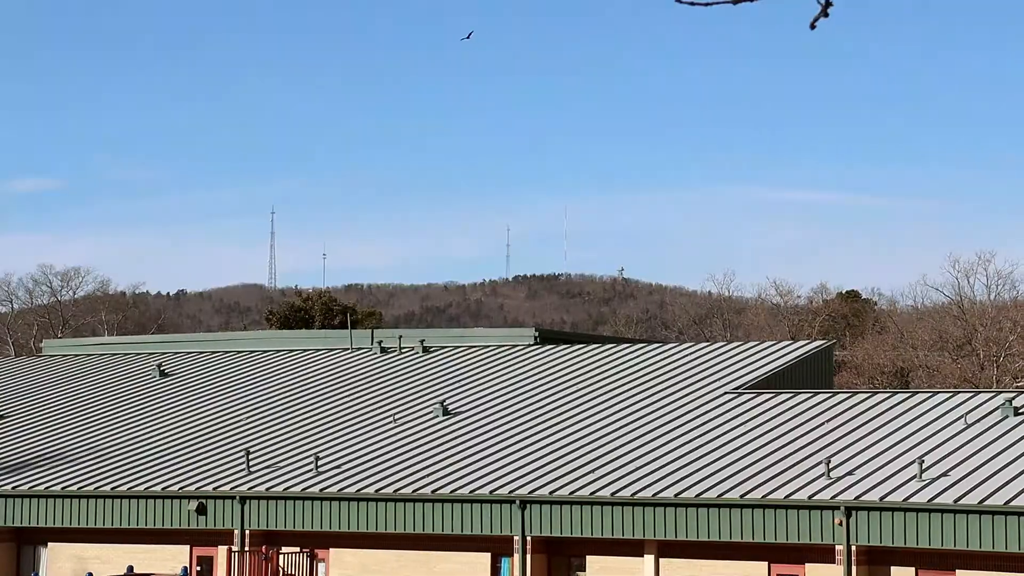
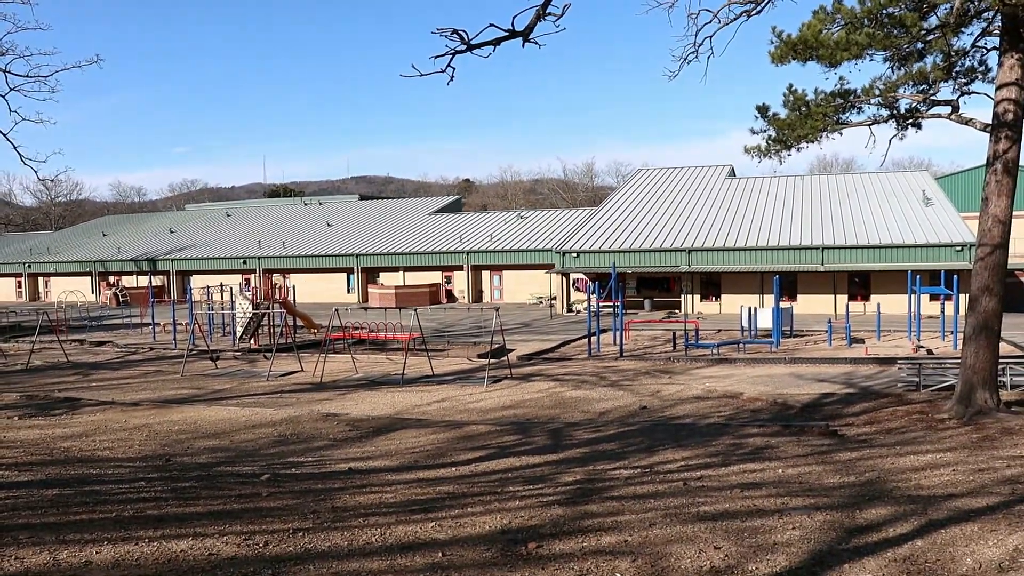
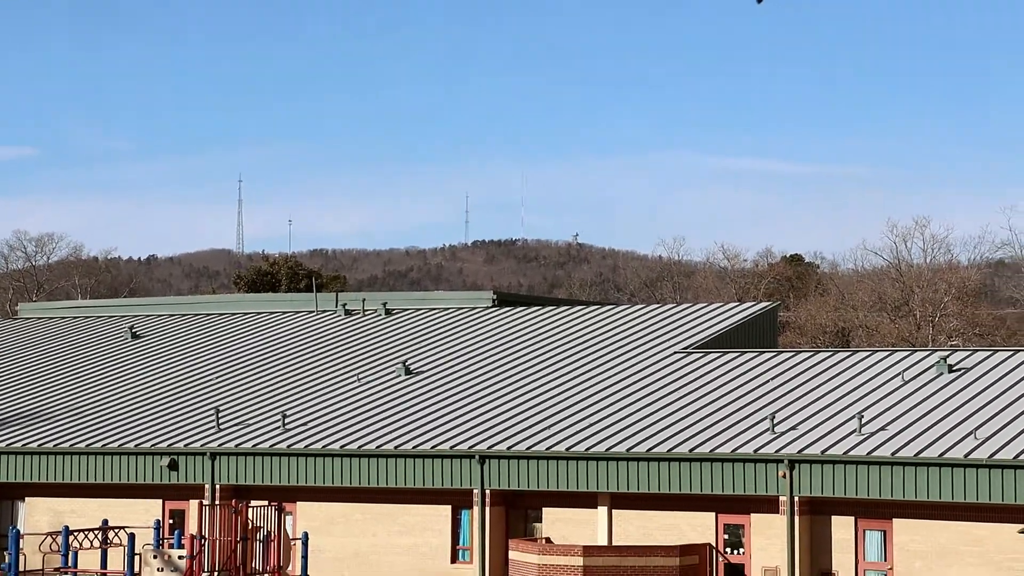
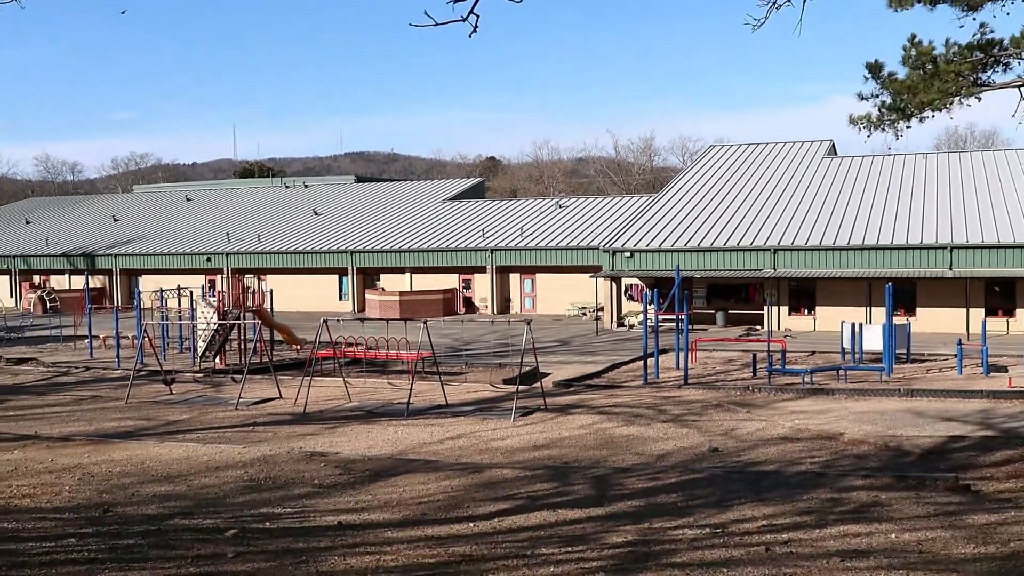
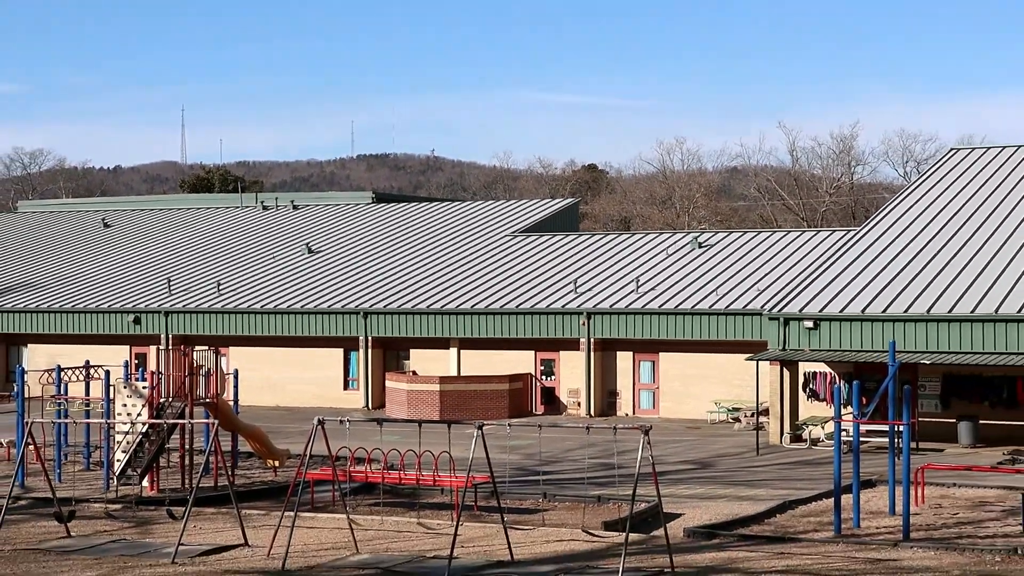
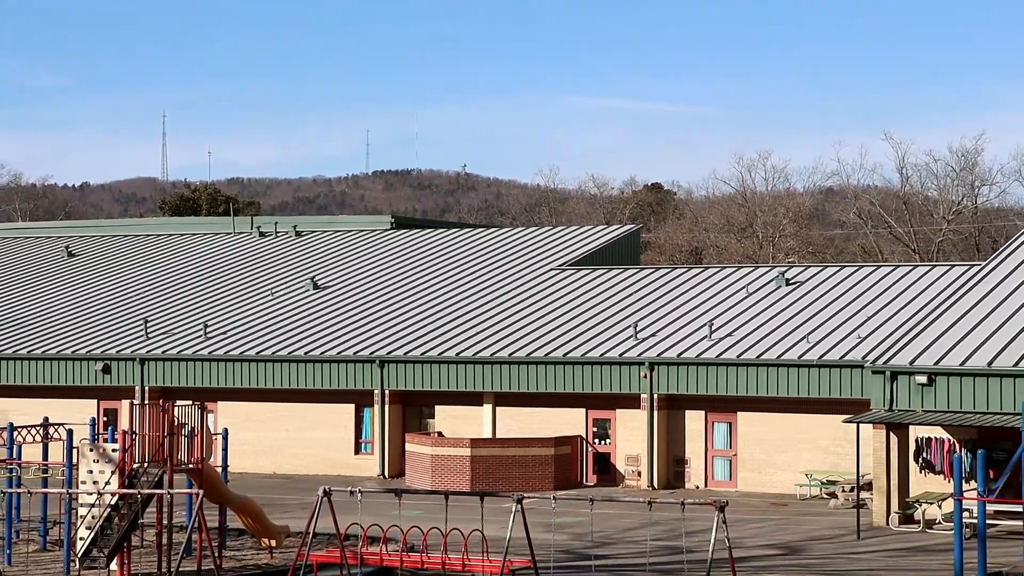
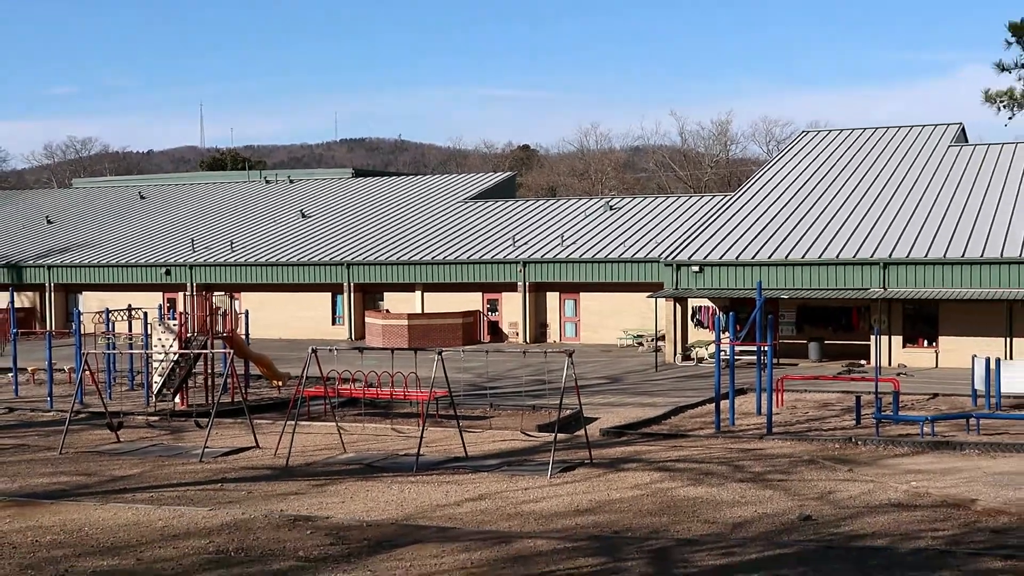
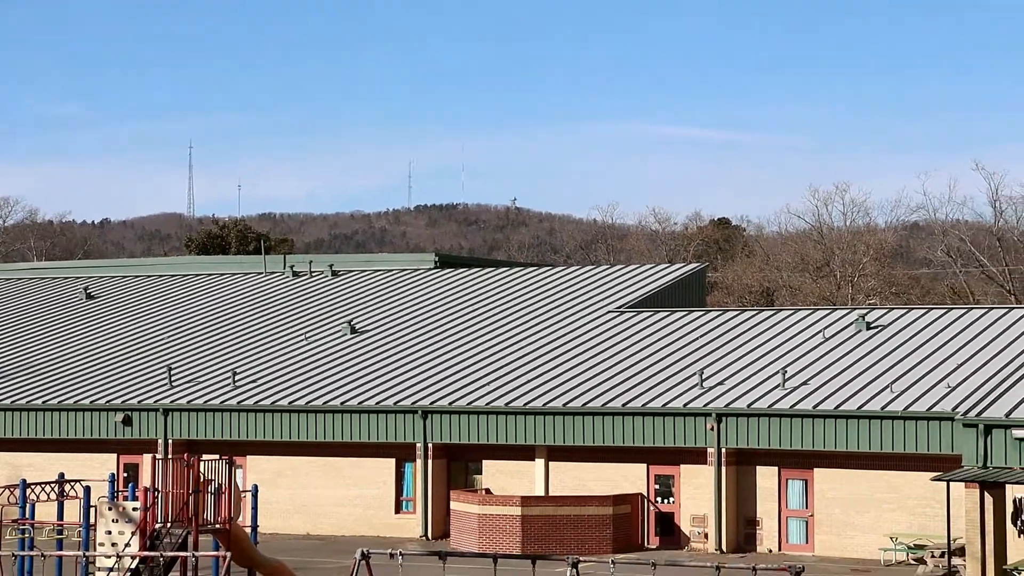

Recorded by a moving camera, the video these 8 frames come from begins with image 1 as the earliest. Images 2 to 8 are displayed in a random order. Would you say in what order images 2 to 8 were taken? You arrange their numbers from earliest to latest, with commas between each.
3, 8, 6, 5, 7, 4, 2
